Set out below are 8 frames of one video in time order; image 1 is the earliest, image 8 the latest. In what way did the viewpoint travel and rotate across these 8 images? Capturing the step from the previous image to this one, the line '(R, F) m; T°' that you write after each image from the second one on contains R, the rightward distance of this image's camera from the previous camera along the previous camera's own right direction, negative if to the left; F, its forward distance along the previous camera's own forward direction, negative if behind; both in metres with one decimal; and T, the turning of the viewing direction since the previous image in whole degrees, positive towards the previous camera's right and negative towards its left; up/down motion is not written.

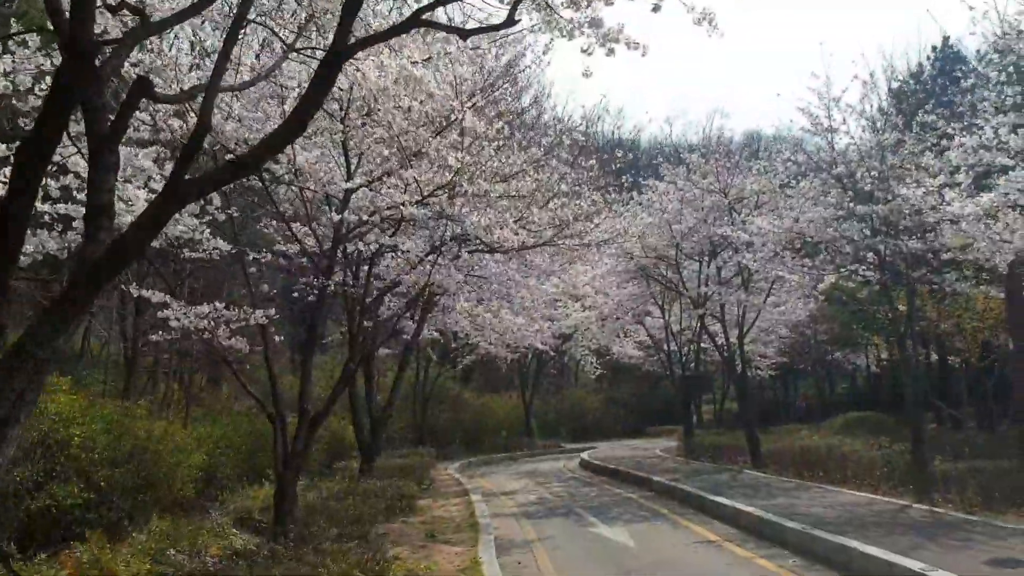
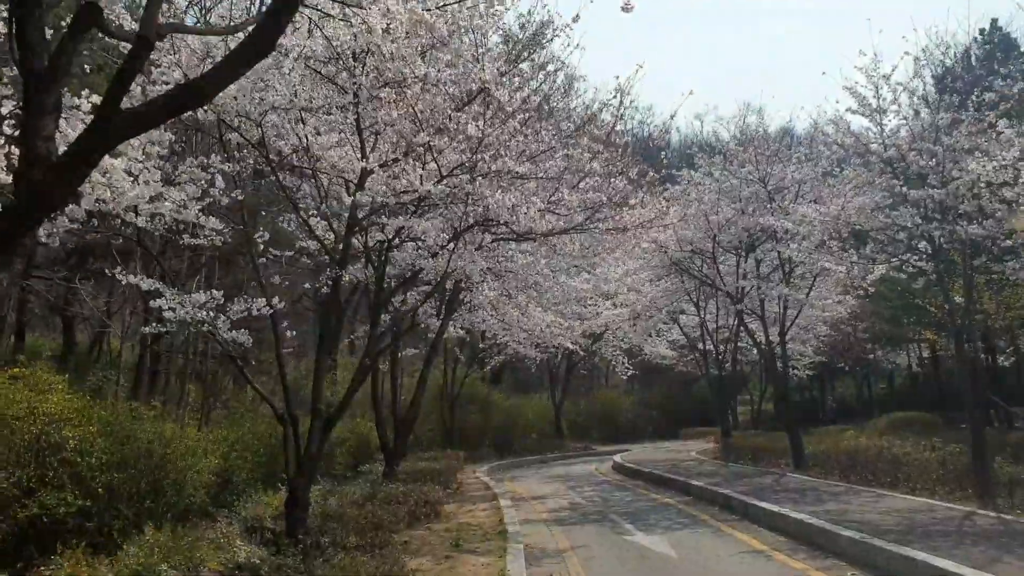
(0.0, +0.8) m; -2°
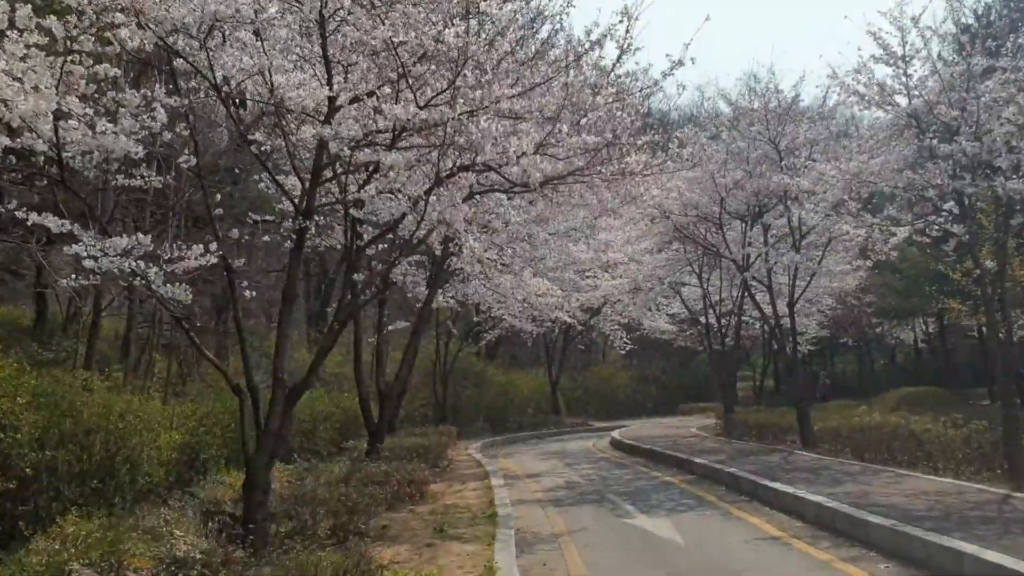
(+0.1, +1.2) m; 0°
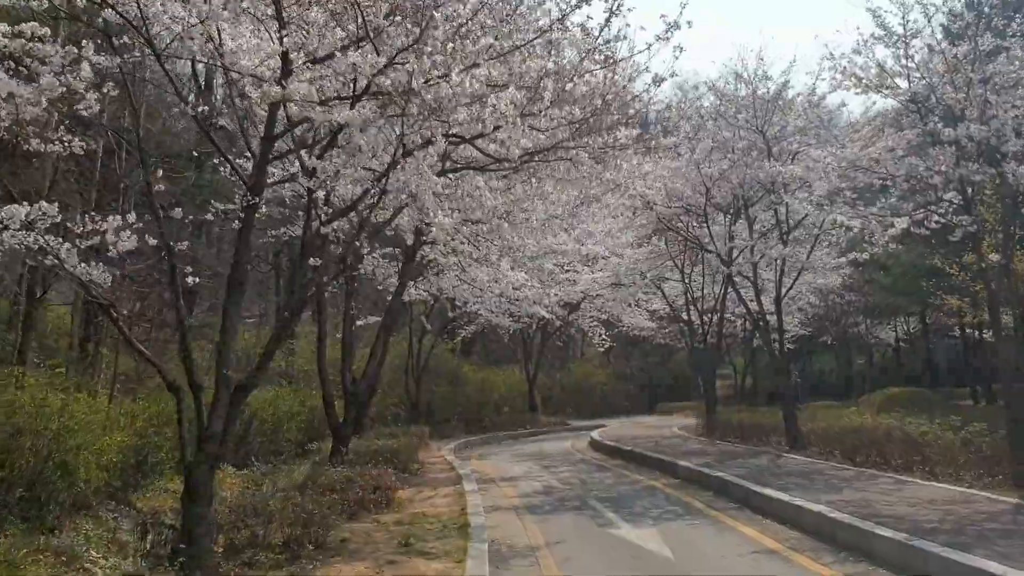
(0.0, +0.9) m; +1°
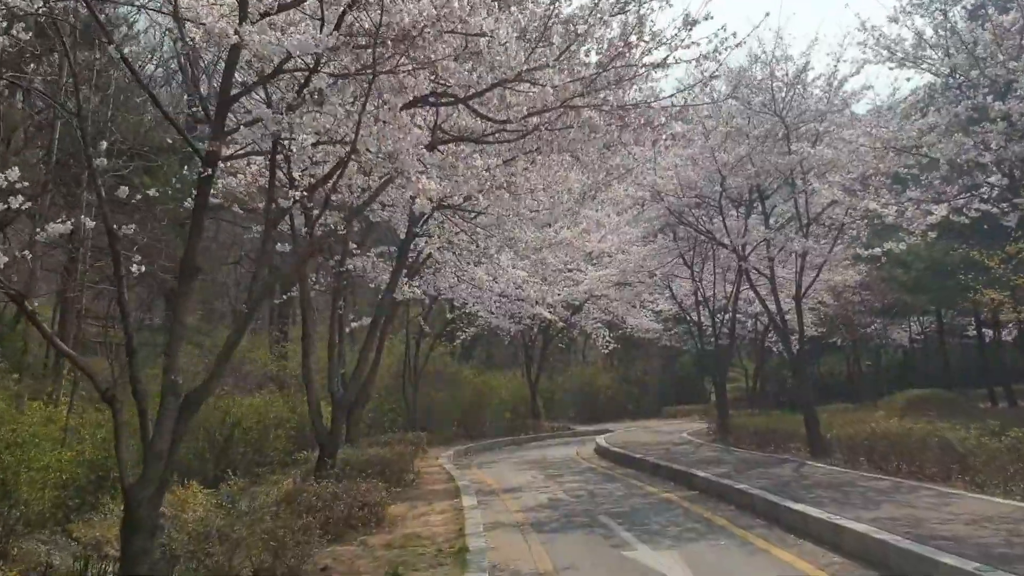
(0.0, +1.3) m; 0°
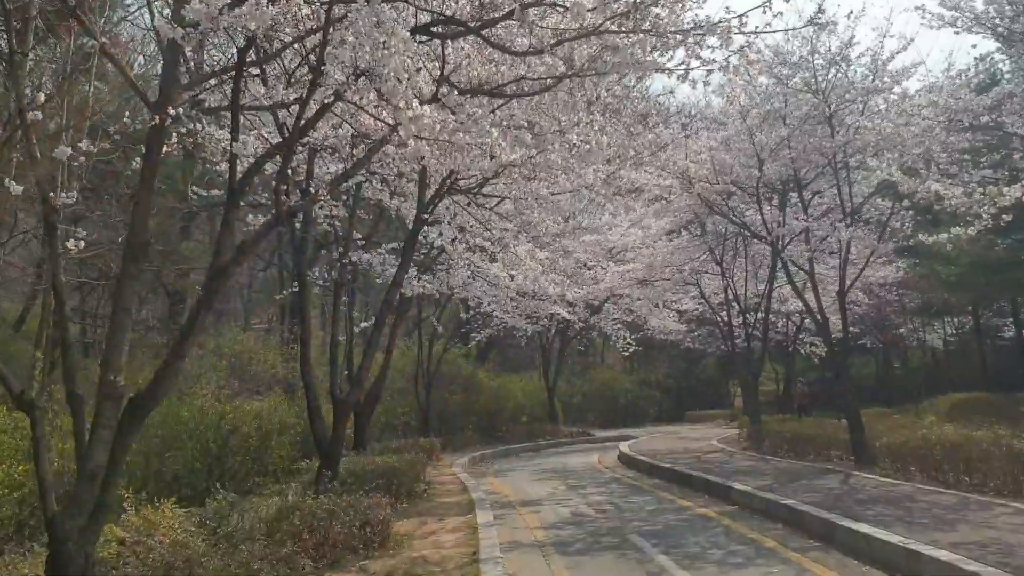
(0.0, +1.3) m; -1°
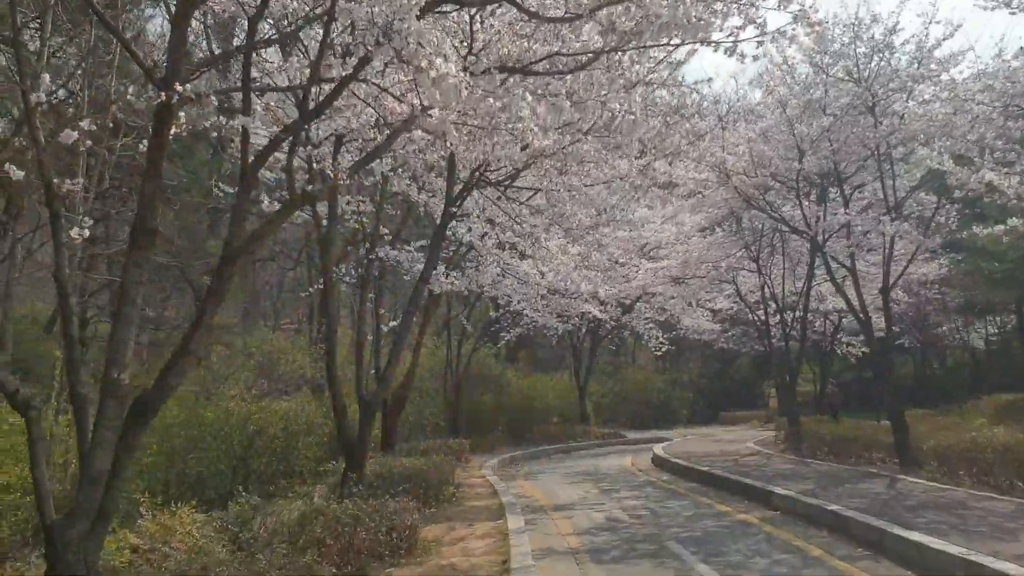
(0.0, +0.4) m; -2°
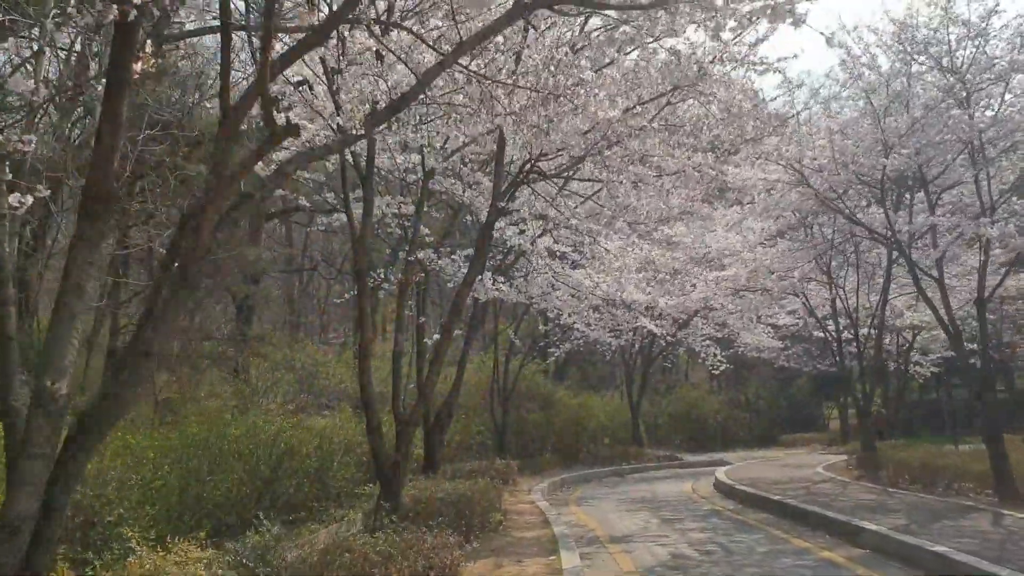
(-0.1, +1.3) m; -3°
